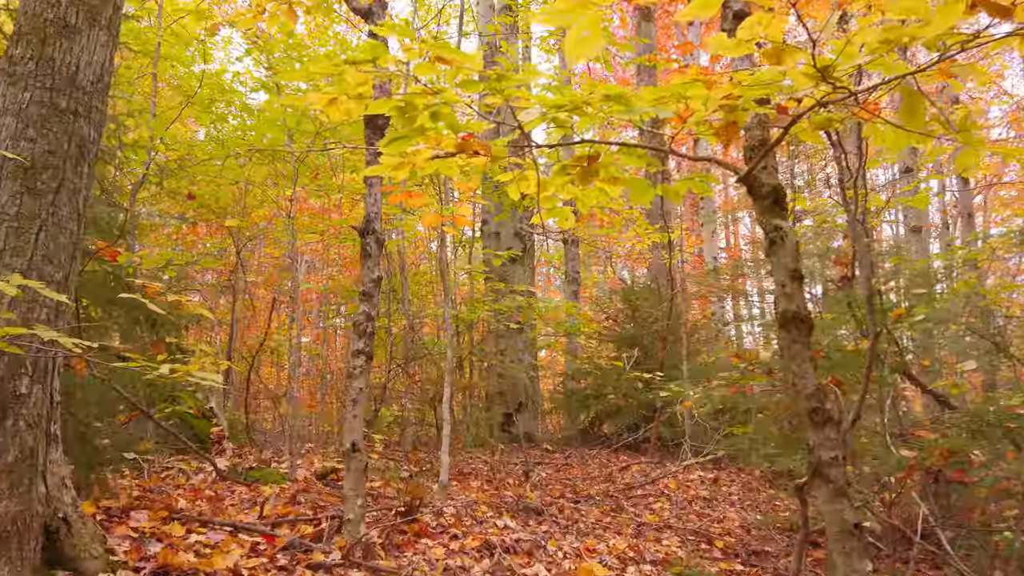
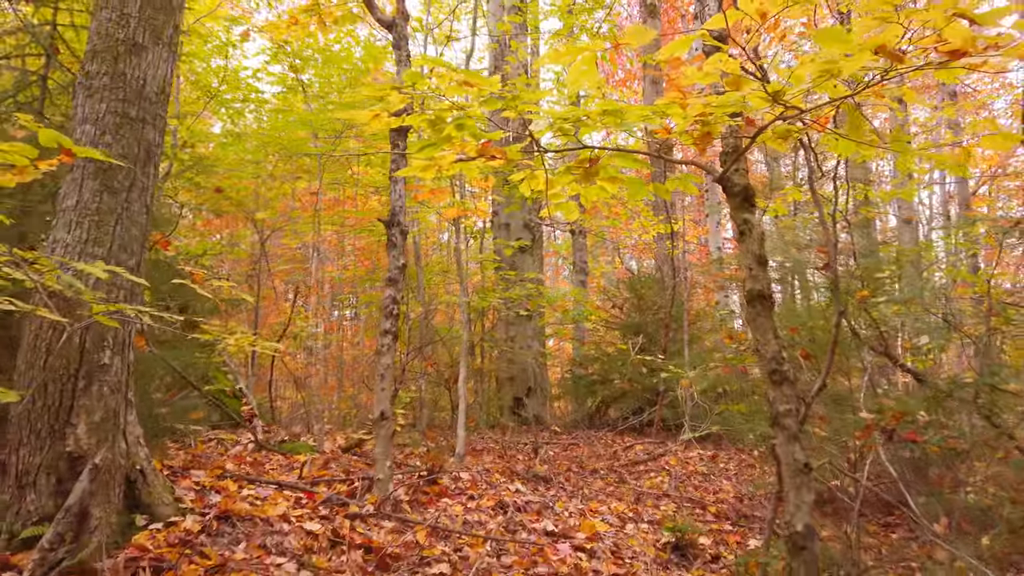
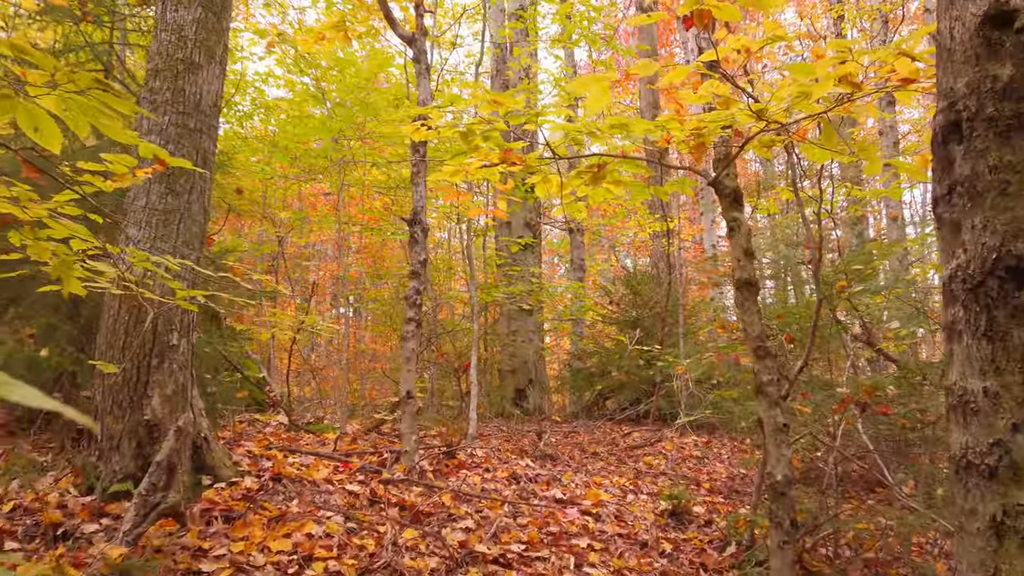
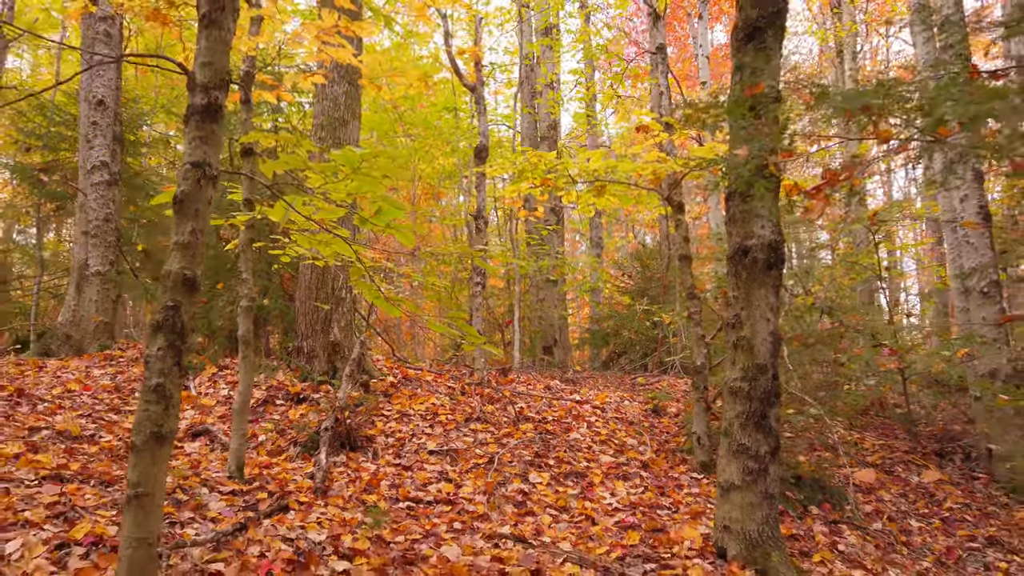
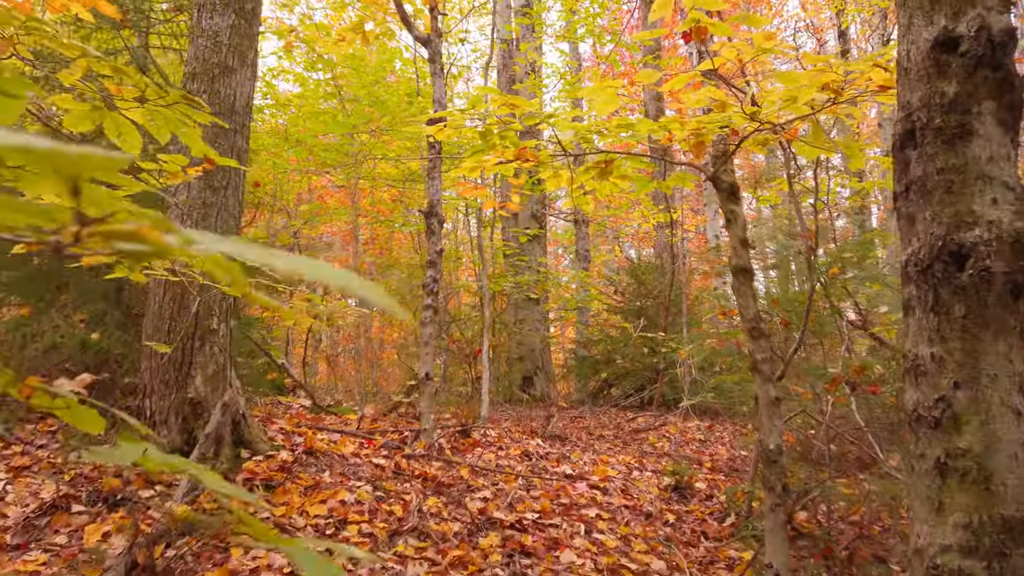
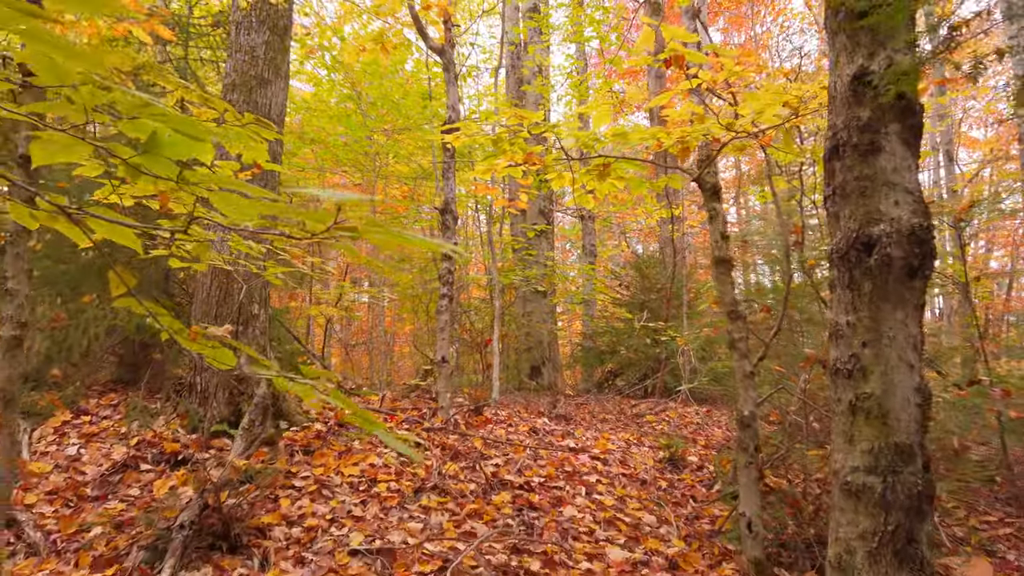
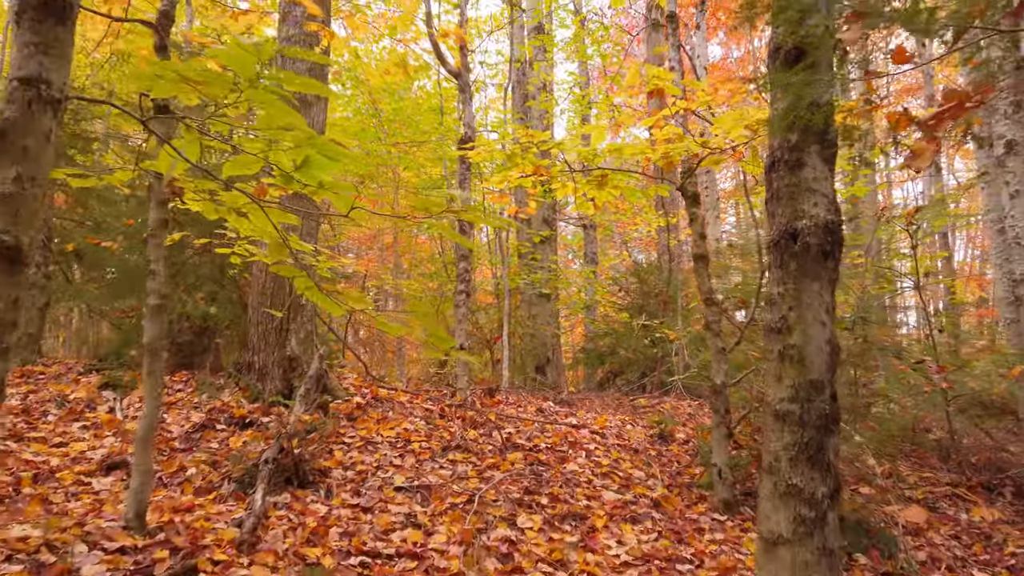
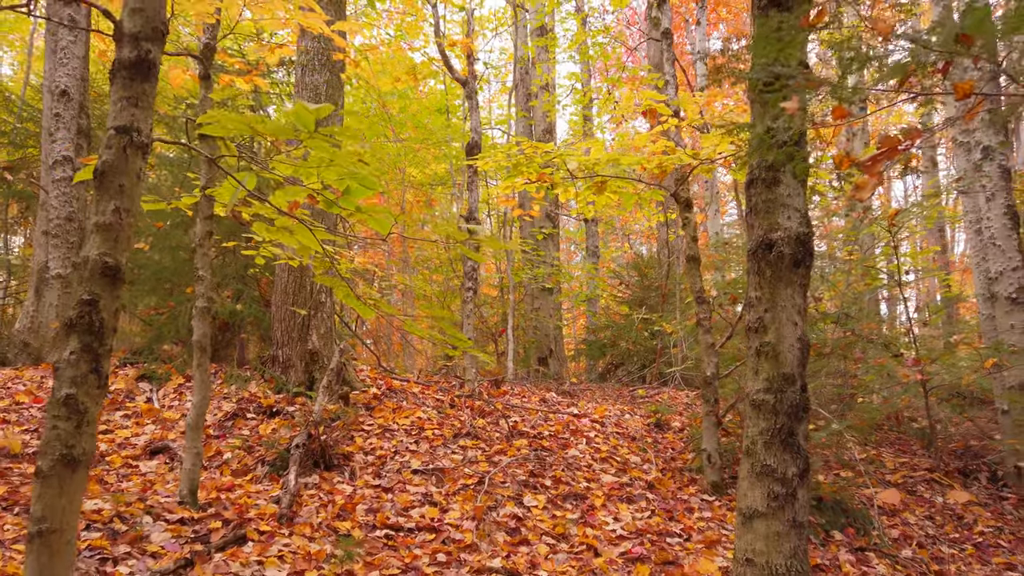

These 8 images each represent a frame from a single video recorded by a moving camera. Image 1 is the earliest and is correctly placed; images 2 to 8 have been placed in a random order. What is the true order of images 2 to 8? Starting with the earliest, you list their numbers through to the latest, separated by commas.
2, 3, 5, 6, 7, 8, 4
